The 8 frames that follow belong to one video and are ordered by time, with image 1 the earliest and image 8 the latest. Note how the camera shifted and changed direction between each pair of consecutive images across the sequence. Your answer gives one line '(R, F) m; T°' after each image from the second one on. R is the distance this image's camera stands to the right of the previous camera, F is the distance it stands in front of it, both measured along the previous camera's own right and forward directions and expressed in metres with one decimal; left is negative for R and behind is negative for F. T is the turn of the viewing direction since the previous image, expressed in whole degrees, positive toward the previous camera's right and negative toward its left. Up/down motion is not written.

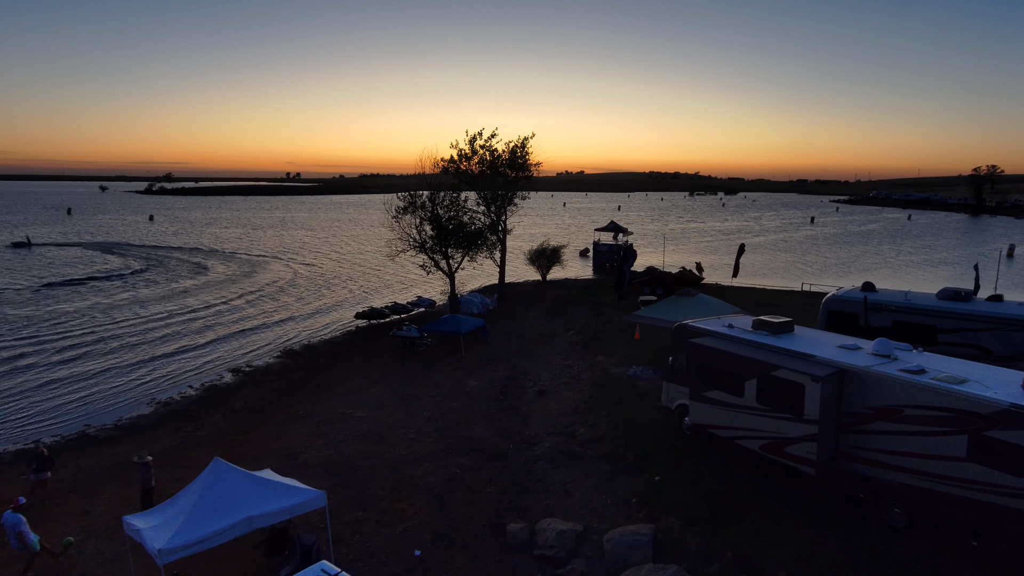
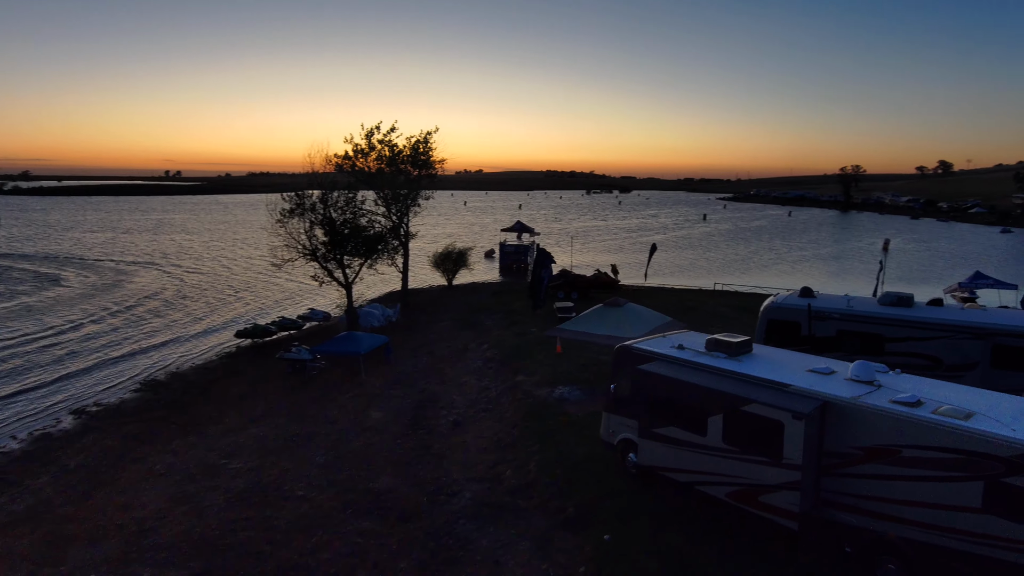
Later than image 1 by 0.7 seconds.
(-0.1, +2.5) m; +9°
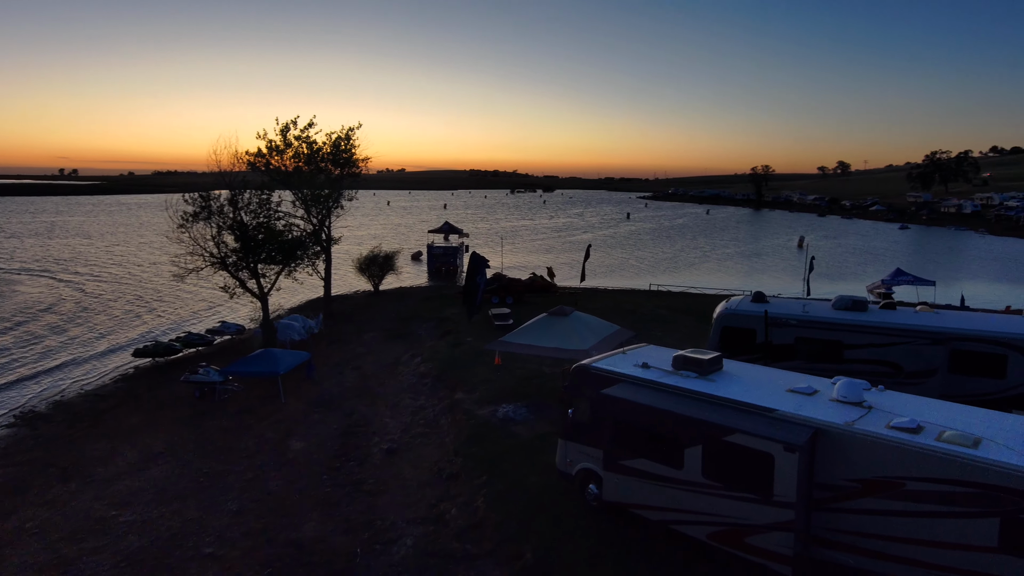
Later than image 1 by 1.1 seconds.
(-0.3, +1.5) m; +7°
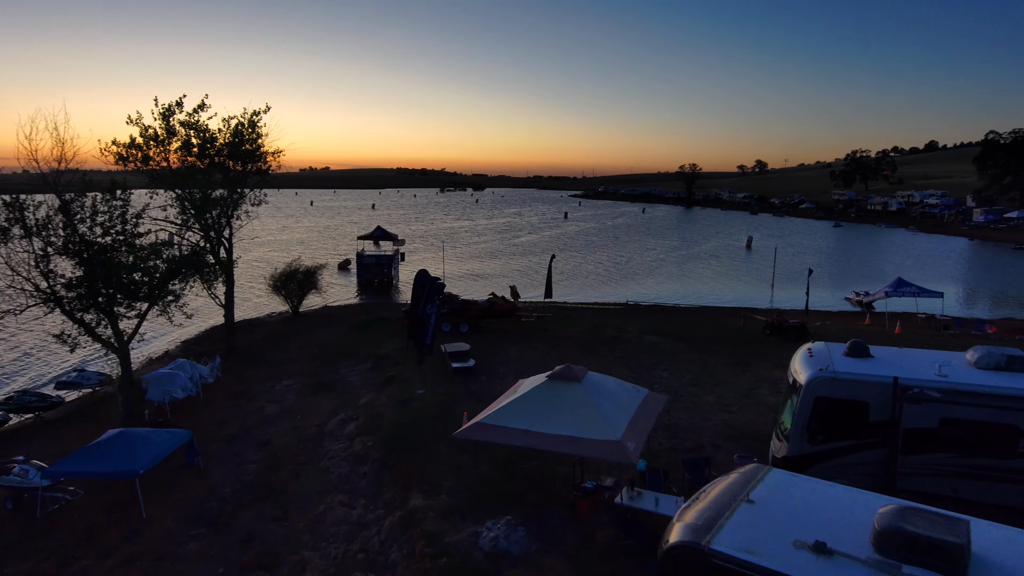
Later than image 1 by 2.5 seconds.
(-0.9, +5.6) m; +6°
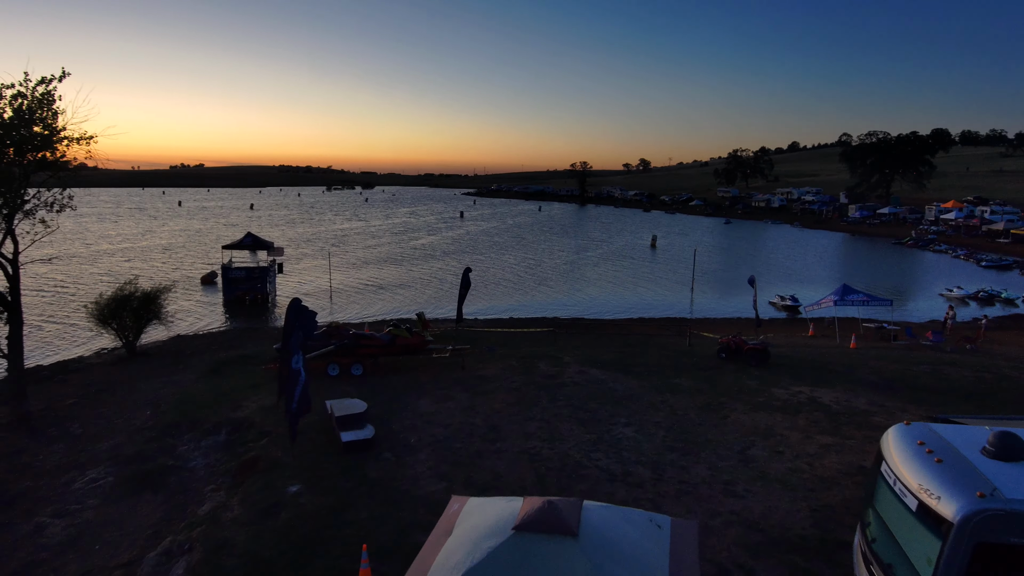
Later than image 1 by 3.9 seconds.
(-0.4, +5.0) m; +9°
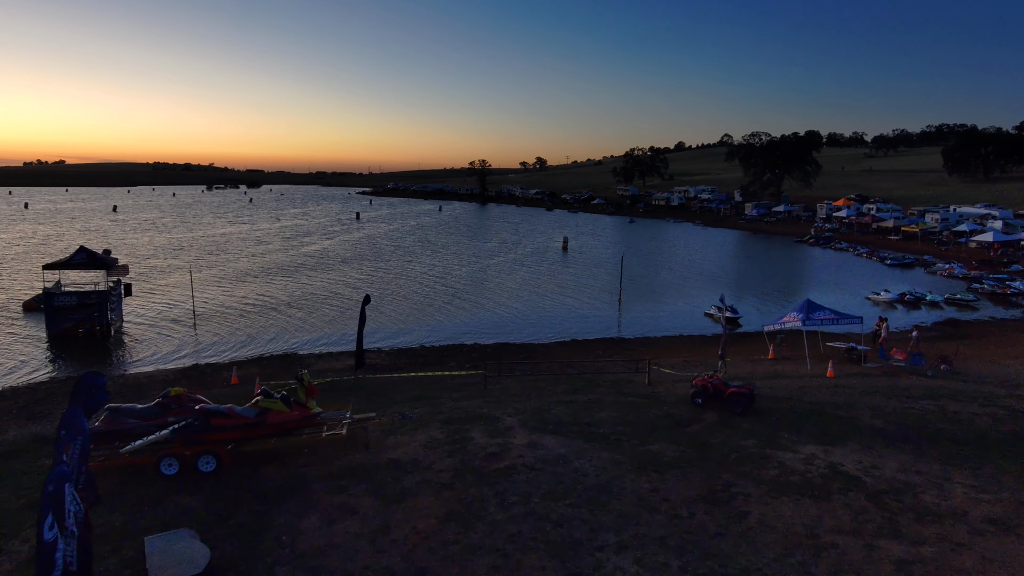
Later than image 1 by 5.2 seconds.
(-0.4, +5.1) m; +9°
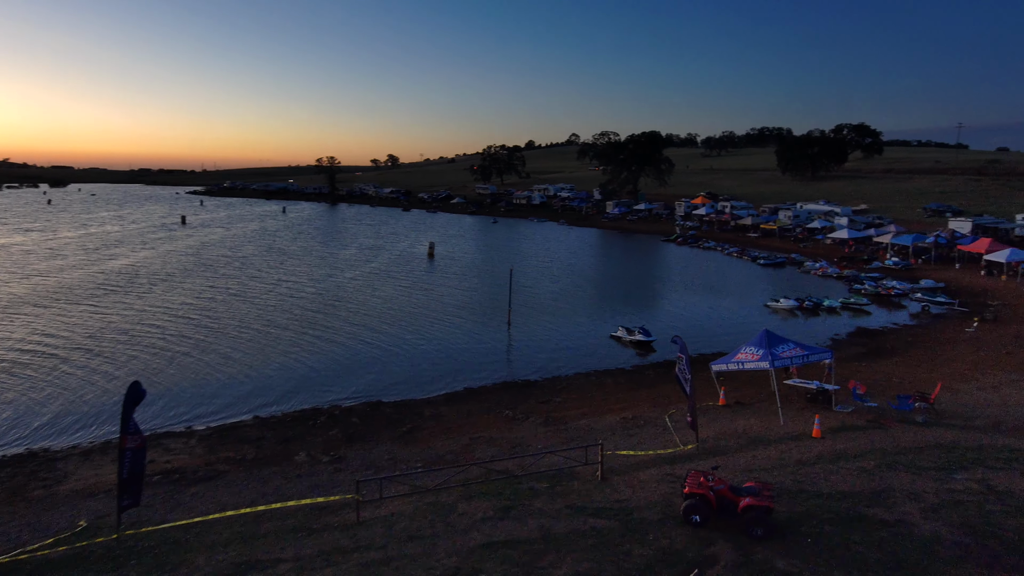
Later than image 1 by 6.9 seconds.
(-0.5, +6.7) m; +13°
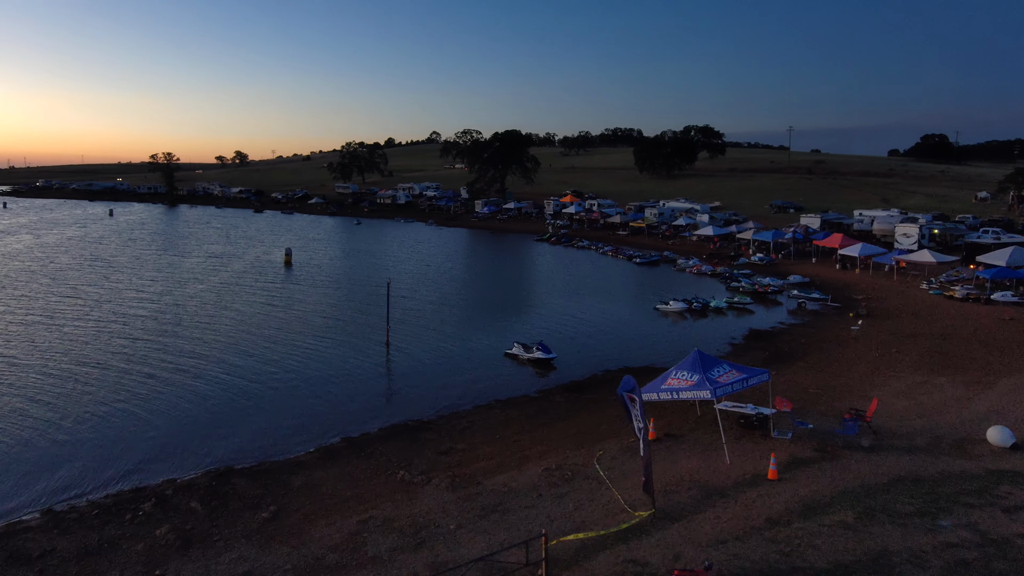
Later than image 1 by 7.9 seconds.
(-0.6, +3.6) m; +12°
